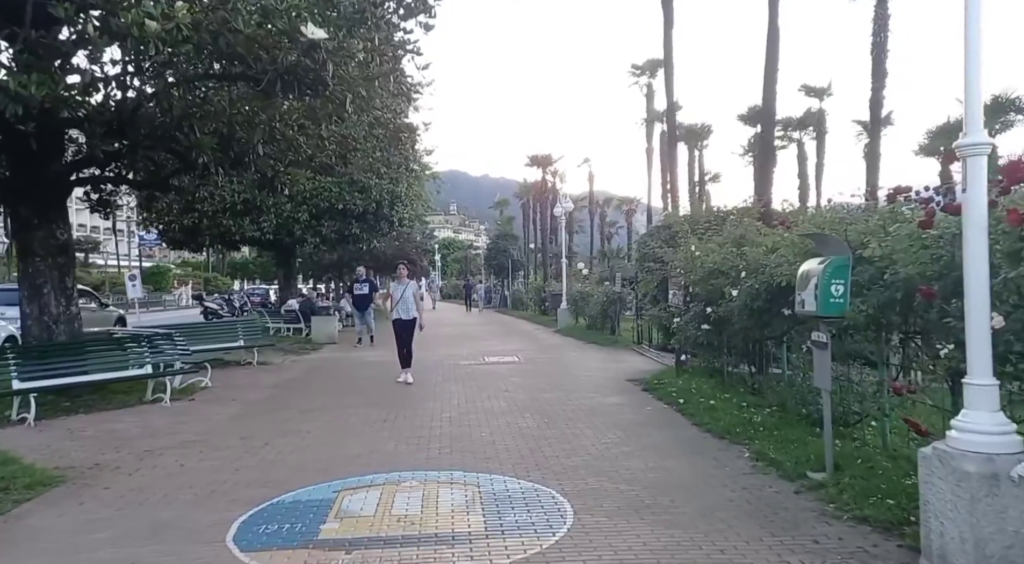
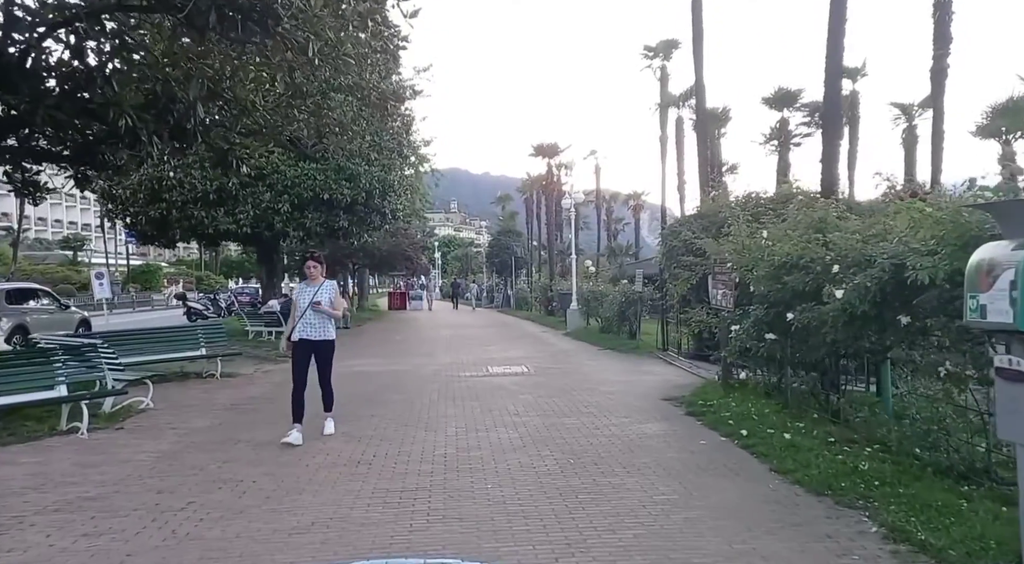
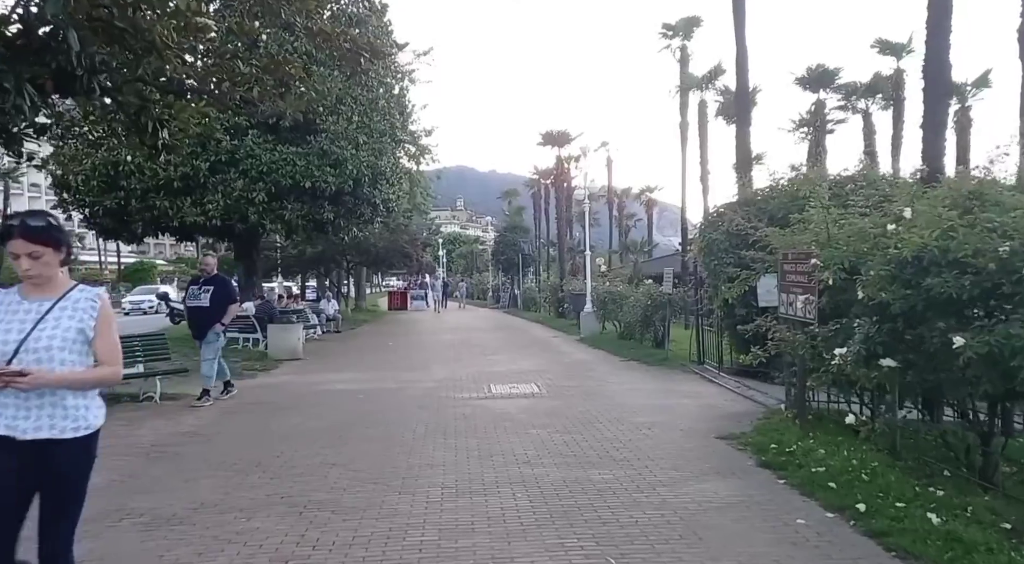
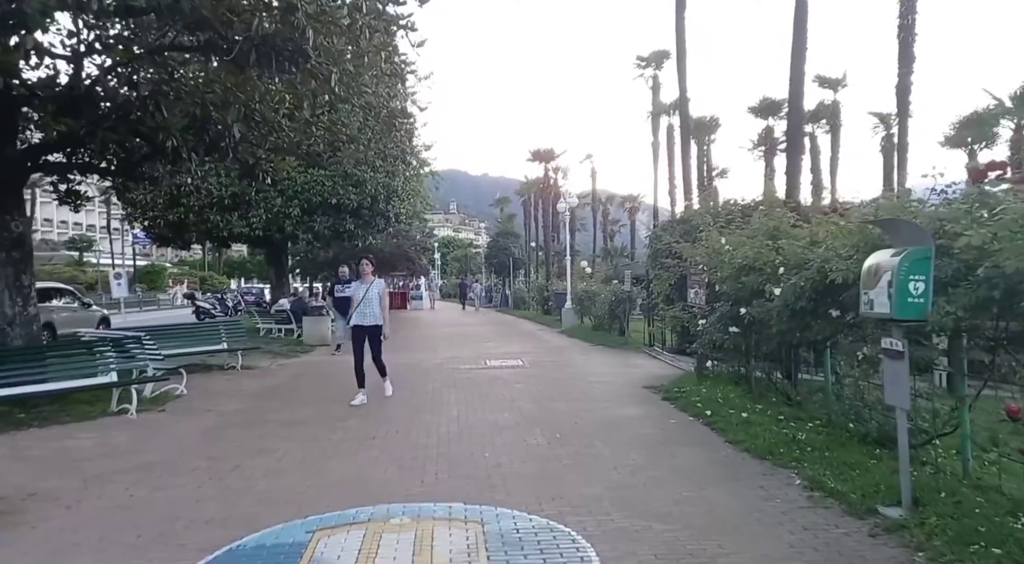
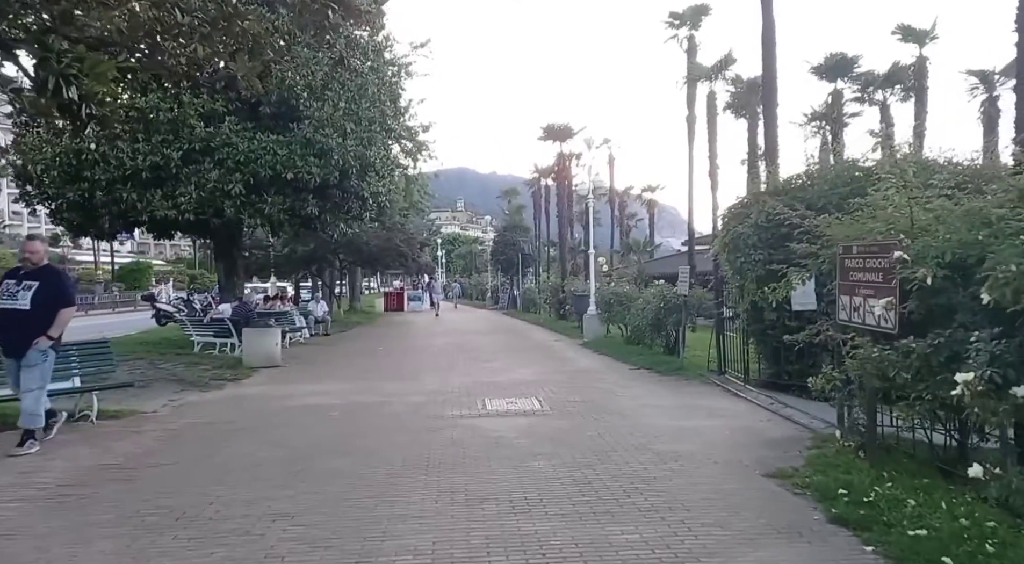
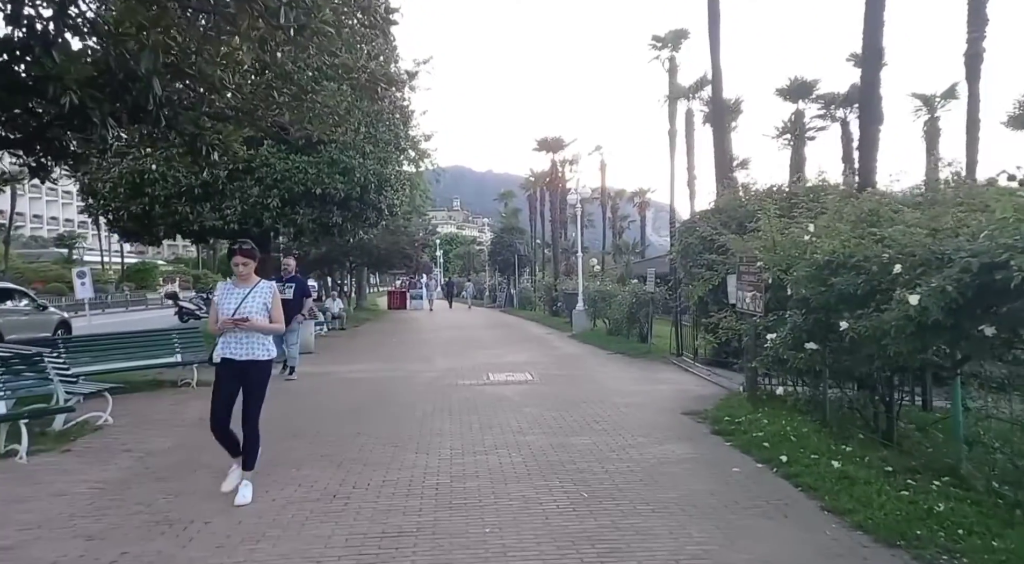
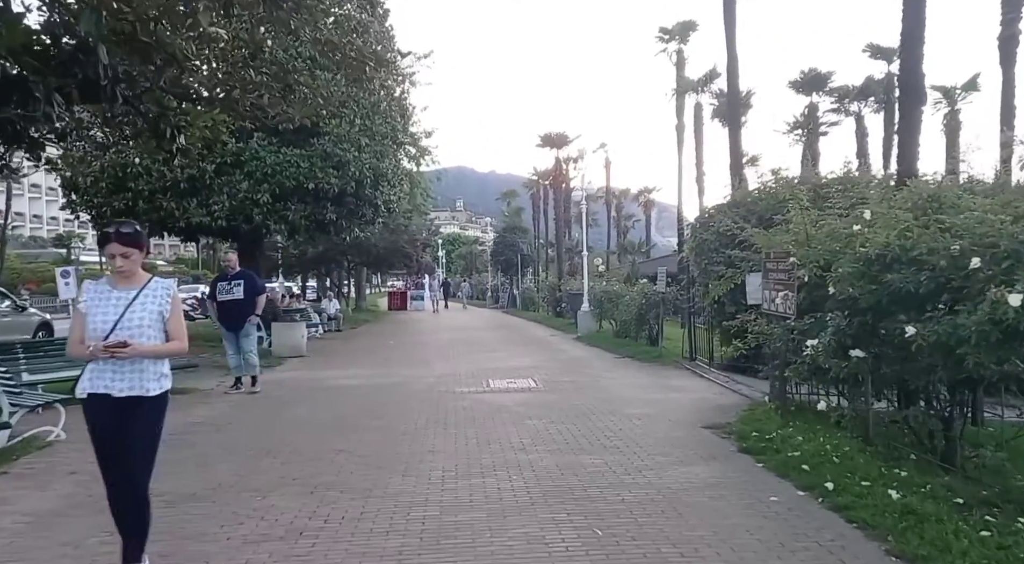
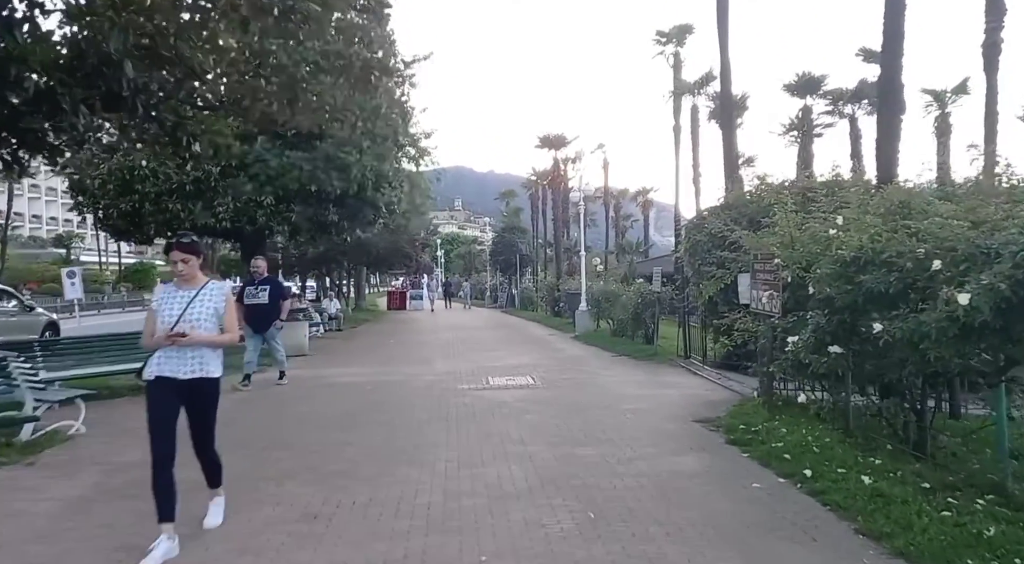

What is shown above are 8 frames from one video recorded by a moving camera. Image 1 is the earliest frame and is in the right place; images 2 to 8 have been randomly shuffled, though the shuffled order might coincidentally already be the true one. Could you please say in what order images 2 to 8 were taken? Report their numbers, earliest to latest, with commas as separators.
4, 2, 6, 8, 7, 3, 5
